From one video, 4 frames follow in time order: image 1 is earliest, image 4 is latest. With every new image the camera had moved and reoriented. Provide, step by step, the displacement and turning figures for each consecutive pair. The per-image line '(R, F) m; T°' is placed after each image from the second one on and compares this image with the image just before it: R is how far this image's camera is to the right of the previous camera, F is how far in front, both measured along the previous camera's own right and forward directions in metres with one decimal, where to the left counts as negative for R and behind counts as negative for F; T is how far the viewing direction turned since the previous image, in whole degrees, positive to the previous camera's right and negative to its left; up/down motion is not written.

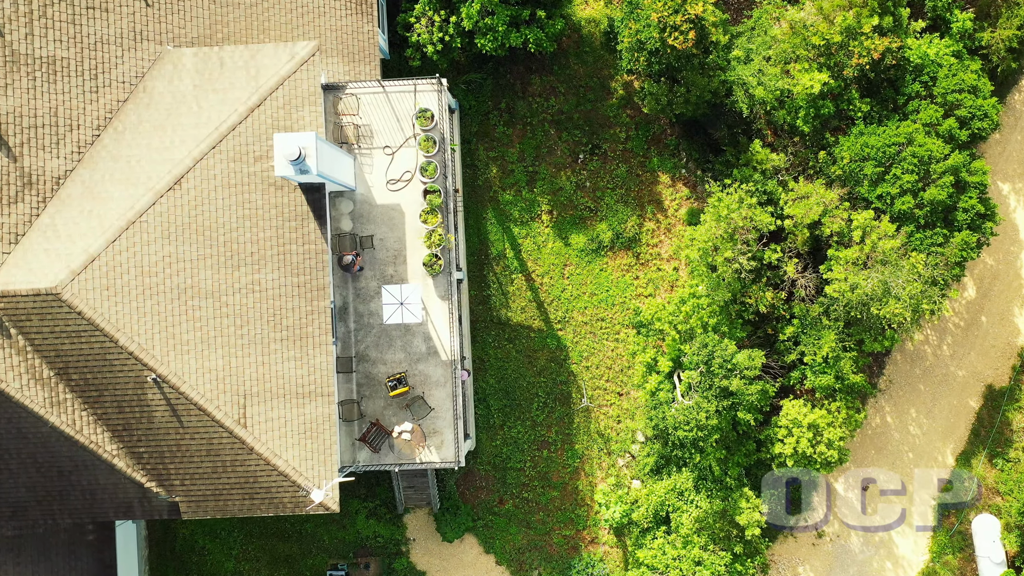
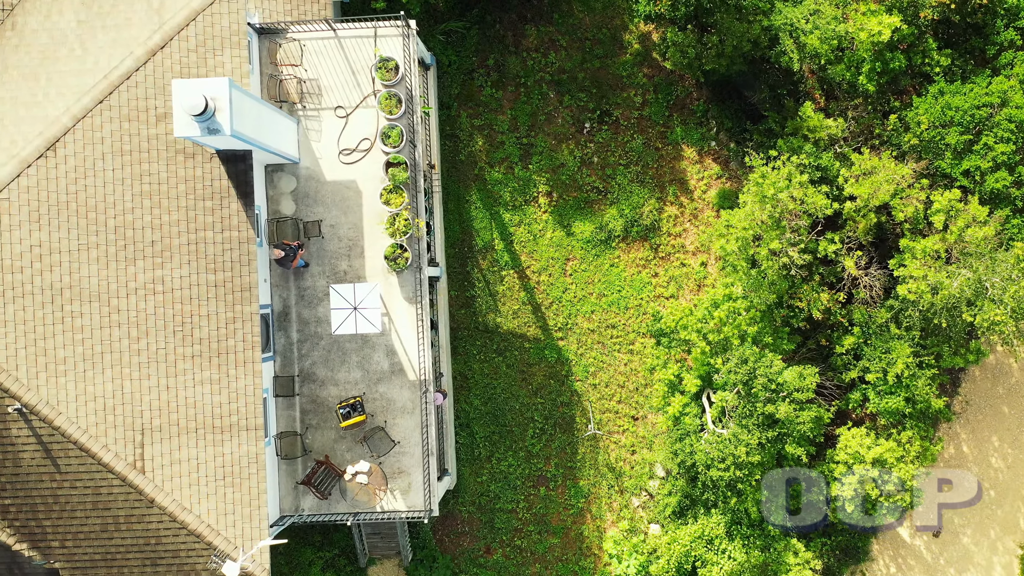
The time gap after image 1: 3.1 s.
(+0.3, +4.4) m; 0°
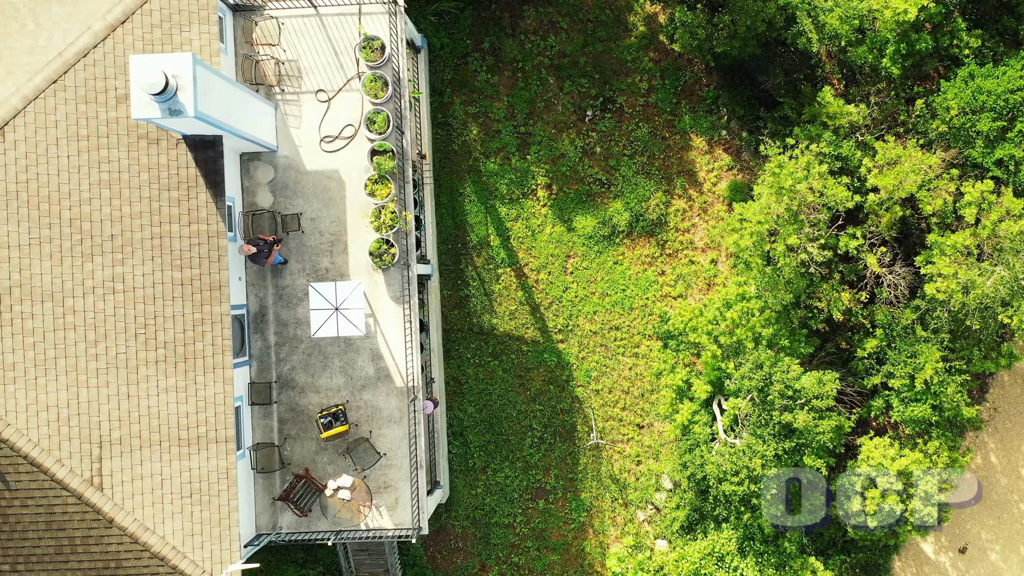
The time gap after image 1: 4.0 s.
(+0.1, +1.2) m; 0°
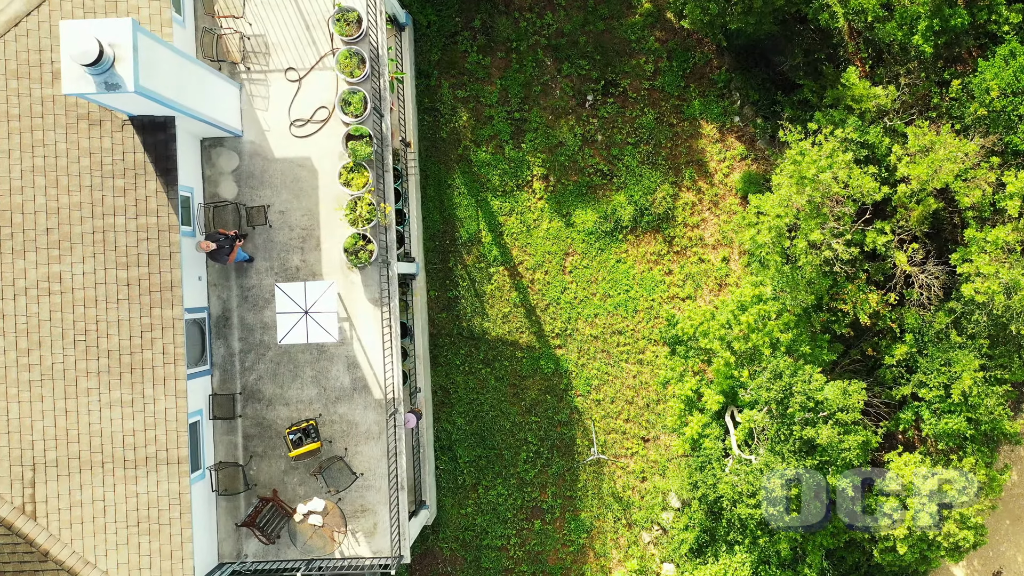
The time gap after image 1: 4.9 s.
(+0.1, +1.5) m; 0°
